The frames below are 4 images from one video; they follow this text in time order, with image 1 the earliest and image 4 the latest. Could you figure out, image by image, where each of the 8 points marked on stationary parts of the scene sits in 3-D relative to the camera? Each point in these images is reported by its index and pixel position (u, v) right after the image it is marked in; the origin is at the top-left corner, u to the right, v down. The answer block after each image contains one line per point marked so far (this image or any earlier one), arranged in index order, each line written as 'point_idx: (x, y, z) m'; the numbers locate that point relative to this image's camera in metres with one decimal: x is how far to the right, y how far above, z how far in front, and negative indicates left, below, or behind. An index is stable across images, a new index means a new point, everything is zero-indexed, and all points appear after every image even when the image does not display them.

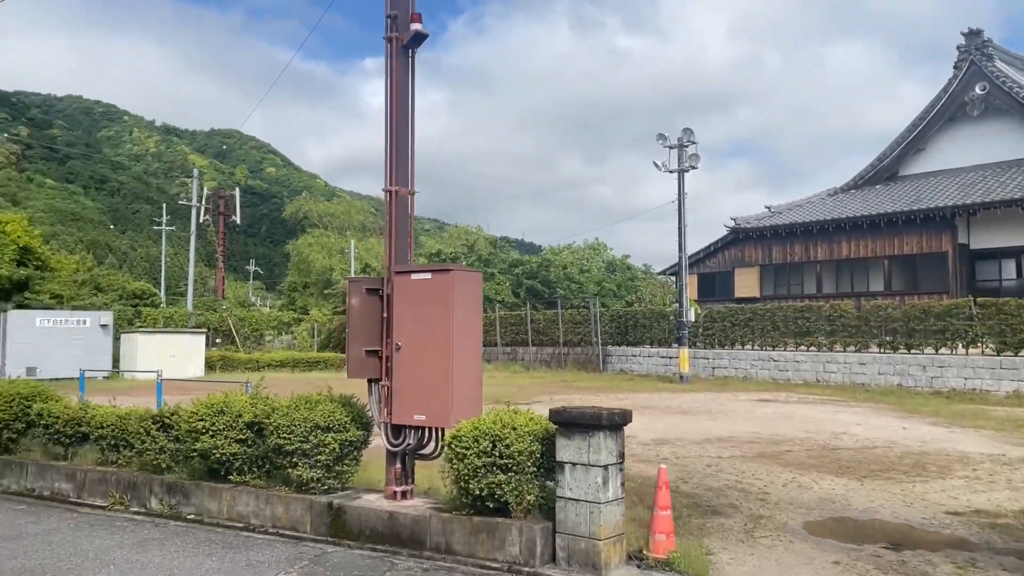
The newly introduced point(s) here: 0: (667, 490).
0: (+0.9, -1.1, +4.6) m
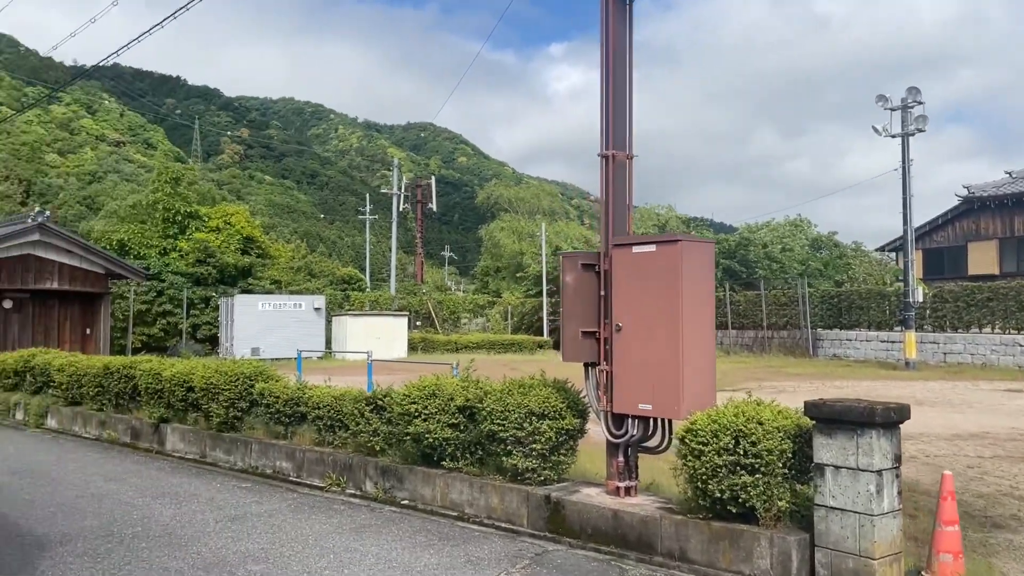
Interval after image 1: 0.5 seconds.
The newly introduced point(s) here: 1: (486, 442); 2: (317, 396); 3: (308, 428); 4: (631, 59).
0: (+2.0, -1.0, +3.8) m
1: (-0.2, -0.9, +5.1) m
2: (-1.5, -0.8, +6.4) m
3: (-1.6, -1.1, +6.5) m
4: (+0.7, +1.3, +4.9) m
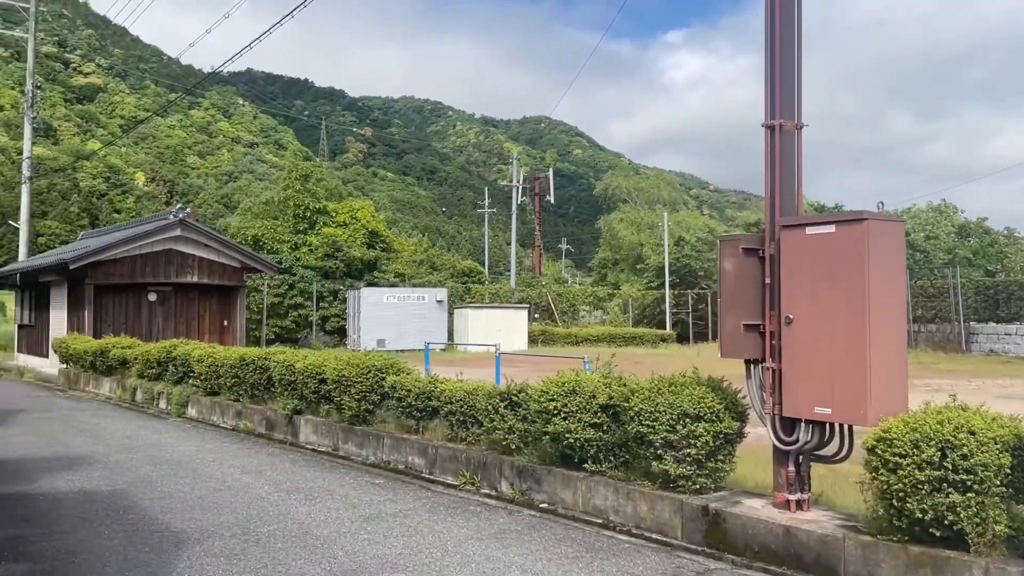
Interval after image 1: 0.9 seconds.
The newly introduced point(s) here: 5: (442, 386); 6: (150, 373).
0: (+2.7, -0.9, +3.1) m
1: (+0.7, -0.9, +4.7) m
2: (-0.5, -0.8, +6.2) m
3: (-0.5, -1.0, +6.3) m
4: (+1.5, +1.4, +4.3) m
5: (-0.5, -0.7, +6.3) m
6: (-4.8, -1.1, +11.0) m
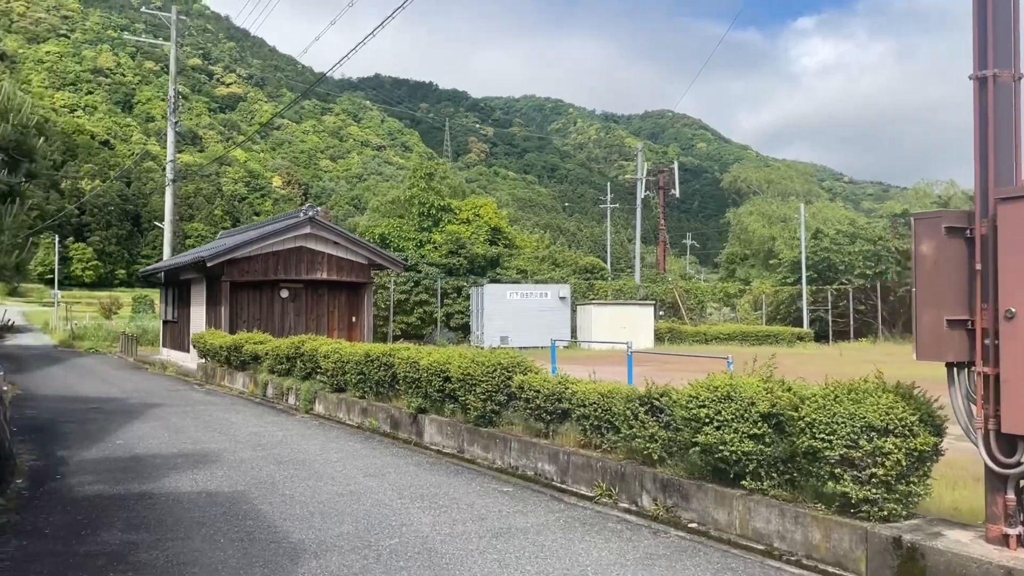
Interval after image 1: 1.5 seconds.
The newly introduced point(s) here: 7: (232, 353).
0: (+3.1, -0.9, +2.2) m
1: (+1.4, -0.8, +4.0) m
2: (+0.5, -0.7, +5.6) m
3: (+0.4, -1.0, +5.8) m
4: (+2.1, +1.5, +3.5) m
5: (+0.4, -0.7, +5.8) m
6: (-3.1, -1.1, +11.0) m
7: (-4.4, -1.0, +13.0) m
